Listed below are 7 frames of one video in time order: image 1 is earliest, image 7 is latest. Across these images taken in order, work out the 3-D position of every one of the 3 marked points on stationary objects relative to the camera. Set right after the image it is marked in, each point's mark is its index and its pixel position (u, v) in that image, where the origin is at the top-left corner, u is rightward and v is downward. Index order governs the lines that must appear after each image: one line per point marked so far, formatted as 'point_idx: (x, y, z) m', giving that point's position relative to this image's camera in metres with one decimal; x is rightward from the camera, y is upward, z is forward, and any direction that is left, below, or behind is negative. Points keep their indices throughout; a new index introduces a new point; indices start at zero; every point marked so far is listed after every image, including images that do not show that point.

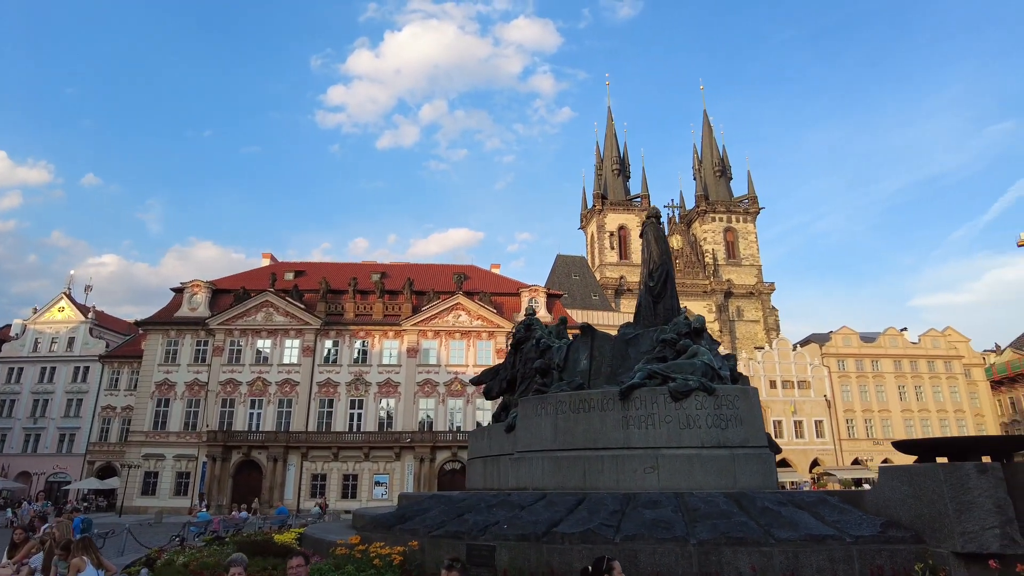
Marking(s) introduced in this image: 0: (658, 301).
0: (+3.0, -0.3, +13.6) m
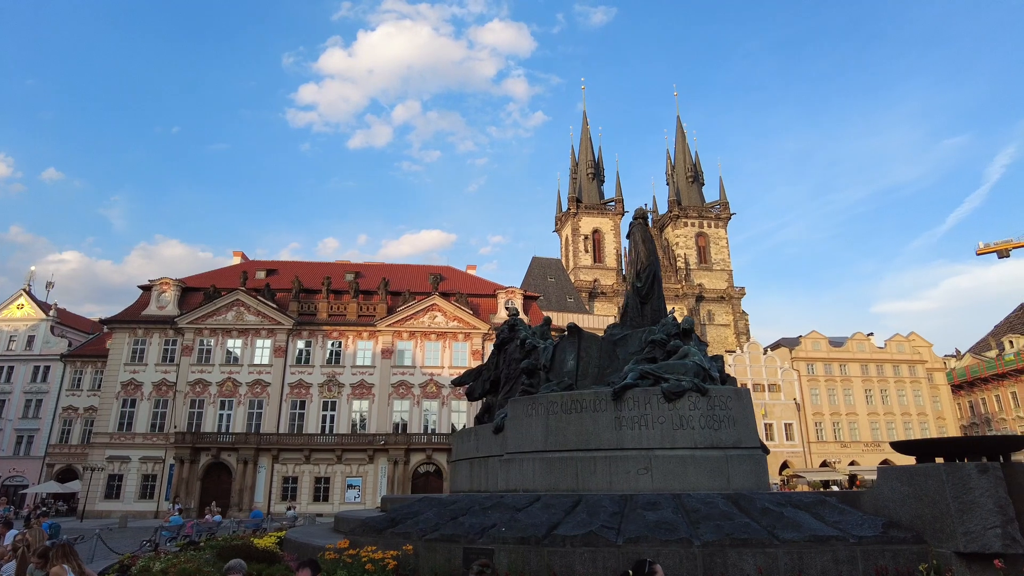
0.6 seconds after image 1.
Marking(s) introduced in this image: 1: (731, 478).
0: (+2.8, -0.3, +13.5) m
1: (+3.1, -2.7, +9.3) m
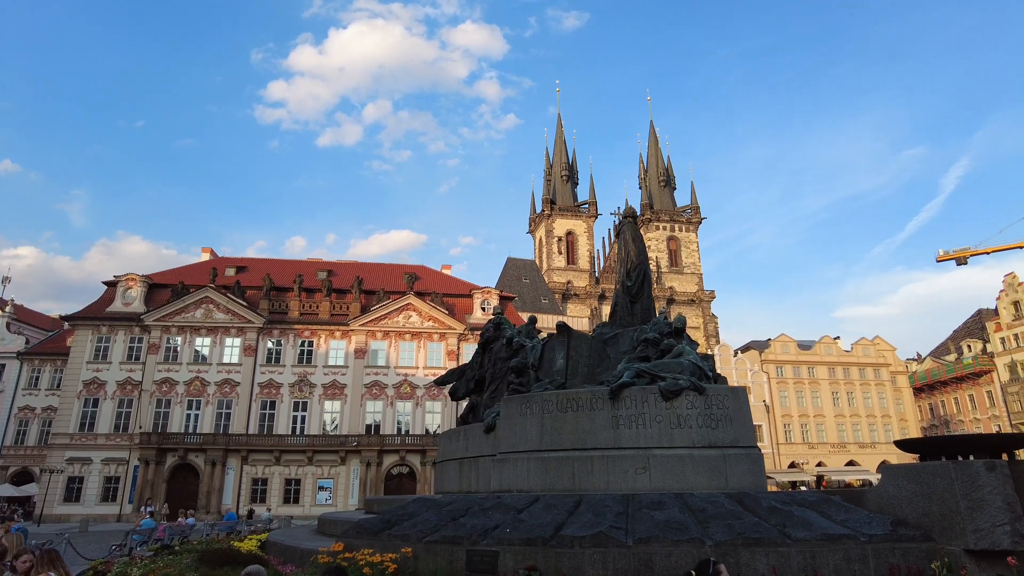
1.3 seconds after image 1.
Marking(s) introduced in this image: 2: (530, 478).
0: (+2.5, -0.3, +13.5) m
1: (+3.0, -2.7, +9.2) m
2: (+0.3, -2.8, +9.9) m
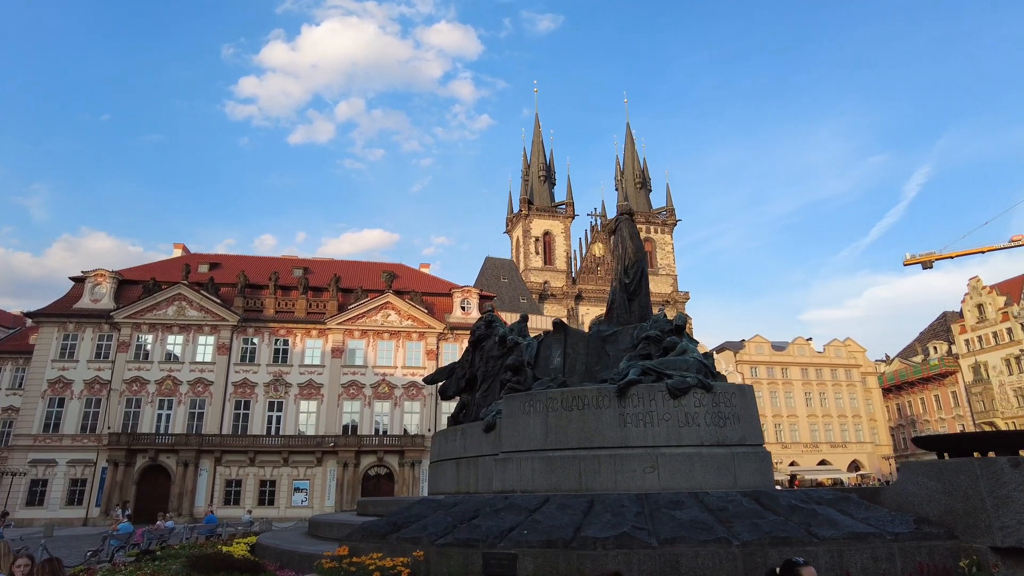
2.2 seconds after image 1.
0: (+2.5, -0.2, +13.3) m
1: (+3.1, -2.6, +9.1) m
2: (+0.3, -2.8, +9.6) m
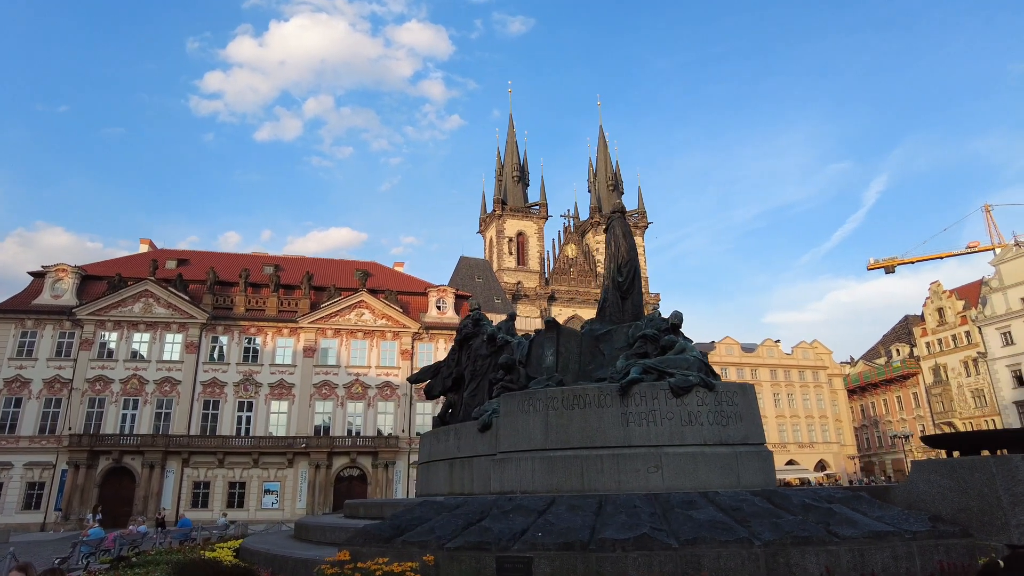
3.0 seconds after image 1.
0: (+2.3, -0.2, +13.2) m
1: (+3.1, -2.6, +9.0) m
2: (+0.3, -2.7, +9.4) m
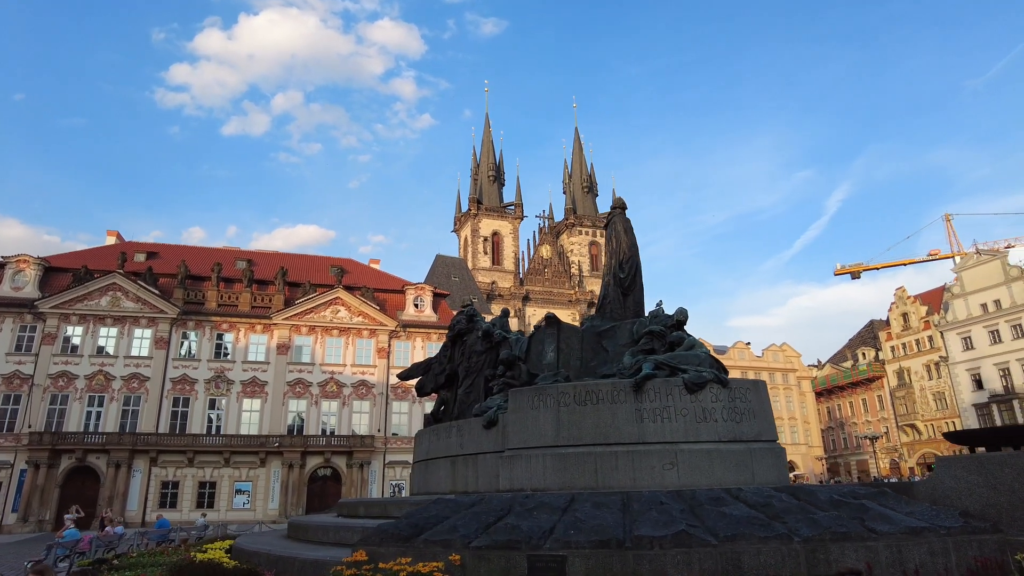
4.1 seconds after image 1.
0: (+2.3, -0.1, +13.1) m
1: (+3.3, -2.5, +9.0) m
2: (+0.5, -2.6, +9.2) m
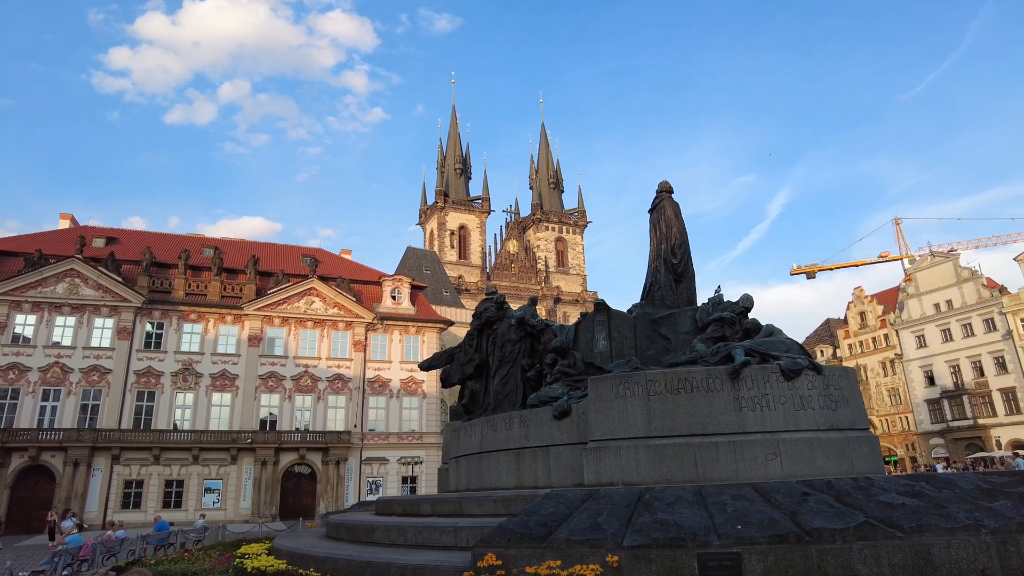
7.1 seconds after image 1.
0: (+3.2, +0.2, +12.6) m
1: (+4.5, -2.3, +8.6) m
2: (+1.6, -2.3, +8.6) m
